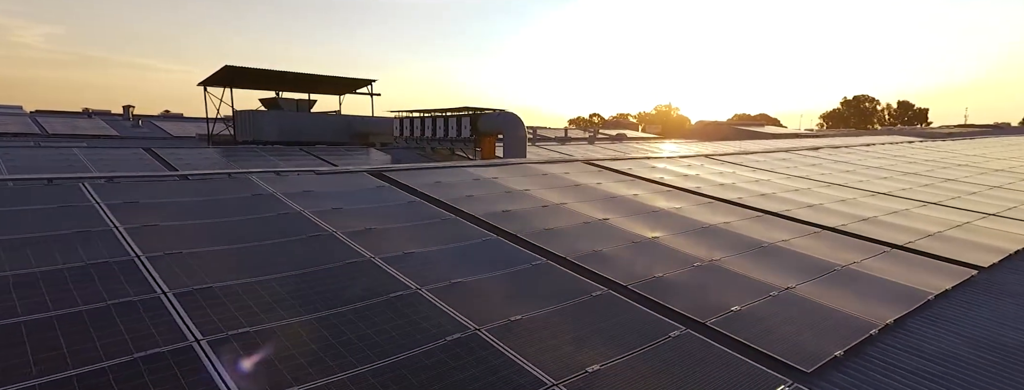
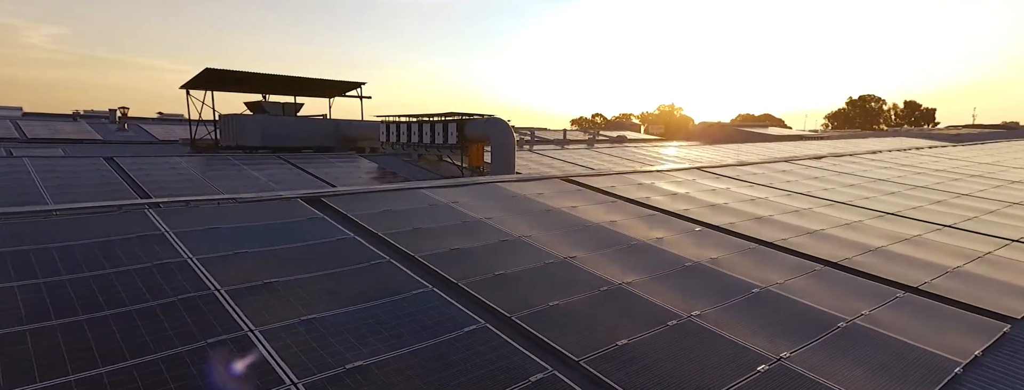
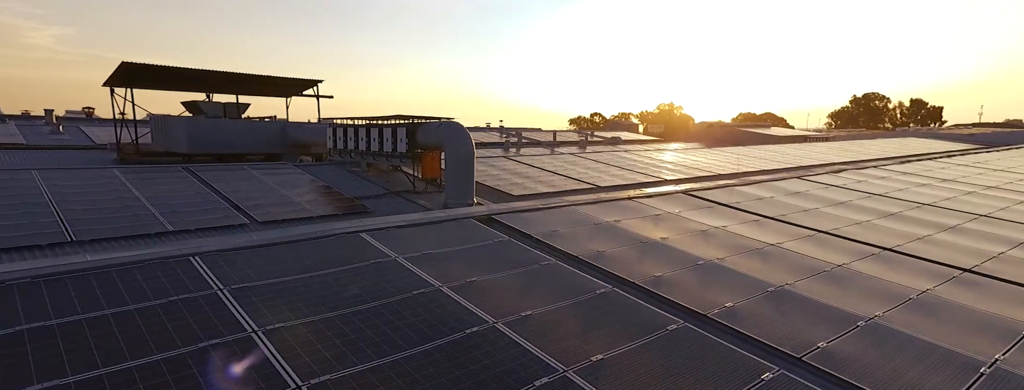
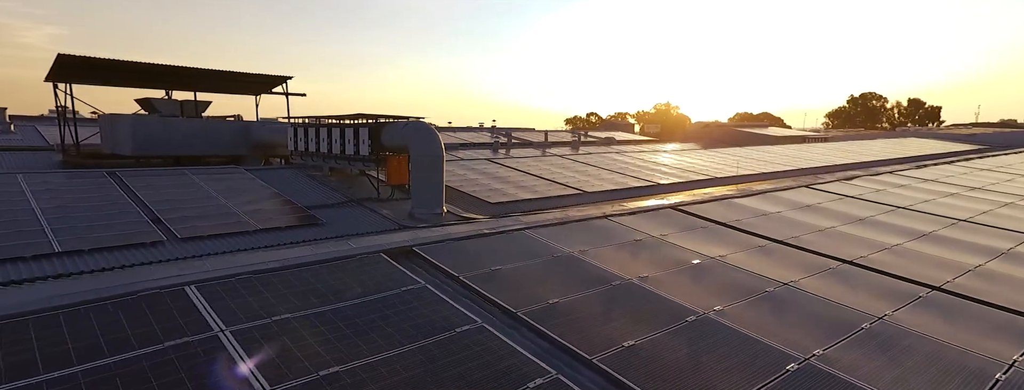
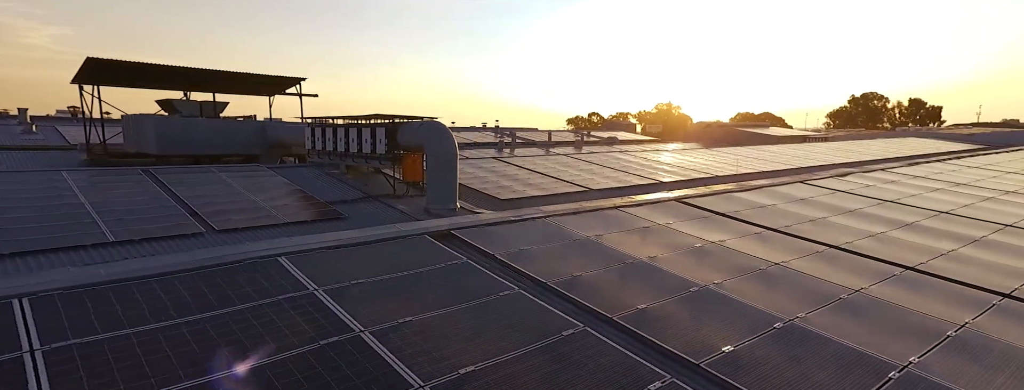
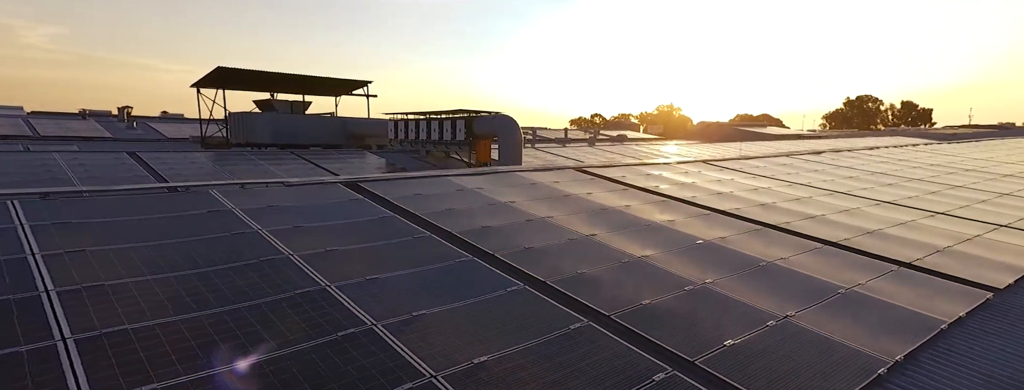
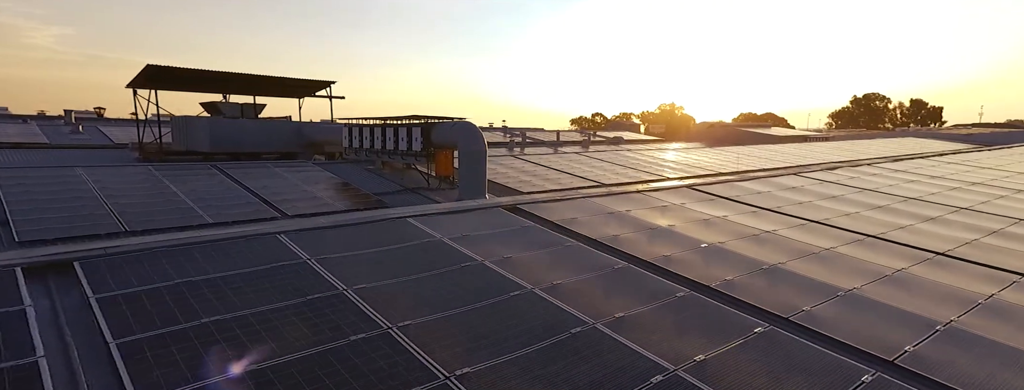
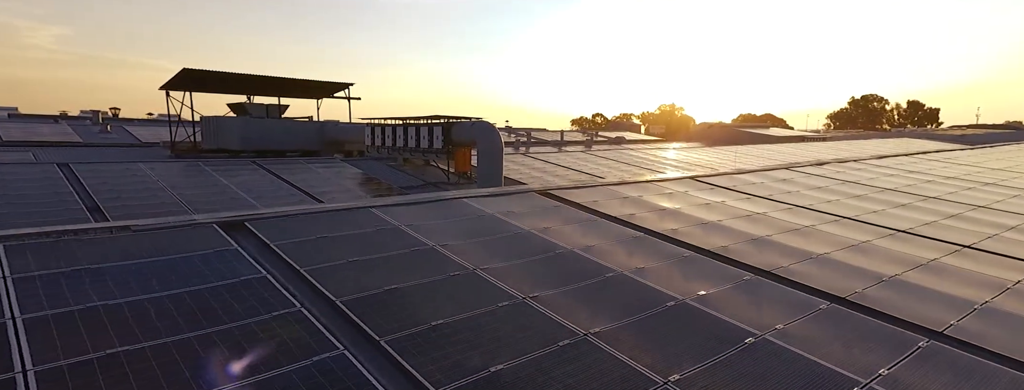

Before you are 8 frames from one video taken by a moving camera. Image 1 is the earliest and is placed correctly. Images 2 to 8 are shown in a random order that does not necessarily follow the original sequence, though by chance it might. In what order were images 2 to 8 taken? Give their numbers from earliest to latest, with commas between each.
6, 2, 8, 7, 3, 5, 4
